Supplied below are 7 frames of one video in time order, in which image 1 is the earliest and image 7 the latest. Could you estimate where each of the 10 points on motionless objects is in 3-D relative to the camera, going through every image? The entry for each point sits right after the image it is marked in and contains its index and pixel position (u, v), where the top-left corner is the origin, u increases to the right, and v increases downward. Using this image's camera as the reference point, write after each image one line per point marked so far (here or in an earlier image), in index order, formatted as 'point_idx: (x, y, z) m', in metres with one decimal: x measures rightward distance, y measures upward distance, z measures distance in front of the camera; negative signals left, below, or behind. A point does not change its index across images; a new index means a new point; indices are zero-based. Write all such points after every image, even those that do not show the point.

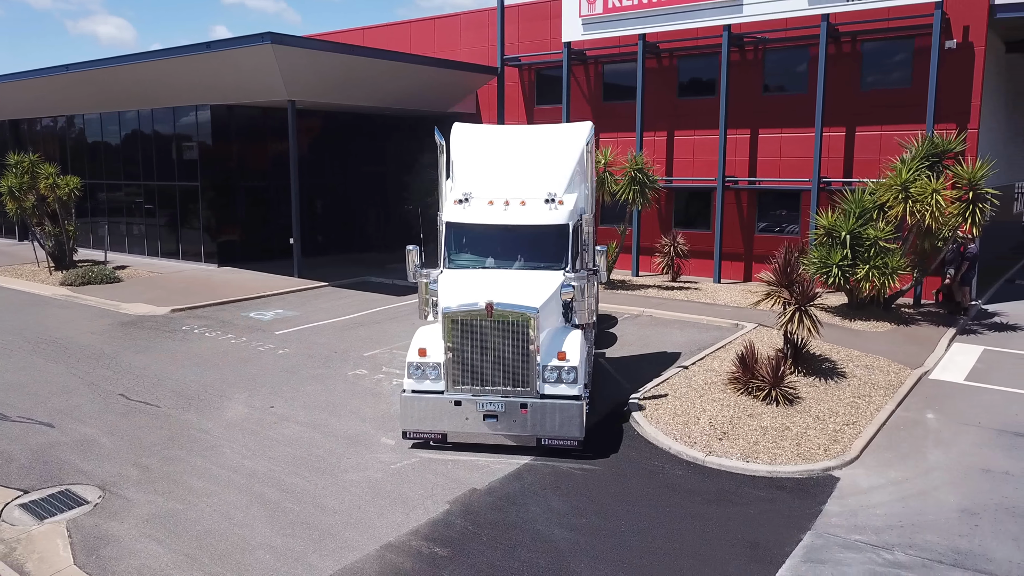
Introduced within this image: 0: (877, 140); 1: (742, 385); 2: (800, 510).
0: (+8.1, +3.3, +18.0) m
1: (+3.3, -1.4, +11.7) m
2: (+3.1, -2.4, +8.8) m
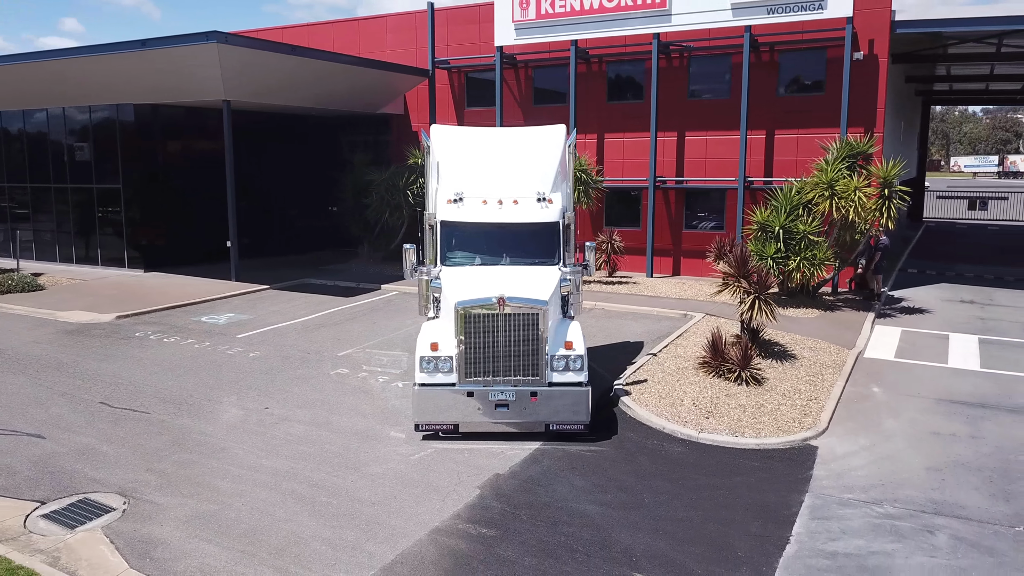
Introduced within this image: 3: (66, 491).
0: (+6.8, +3.5, +19.6) m
1: (+3.1, -1.2, +12.7) m
2: (+3.4, -2.2, +9.8) m
3: (-4.8, -2.2, +8.9) m
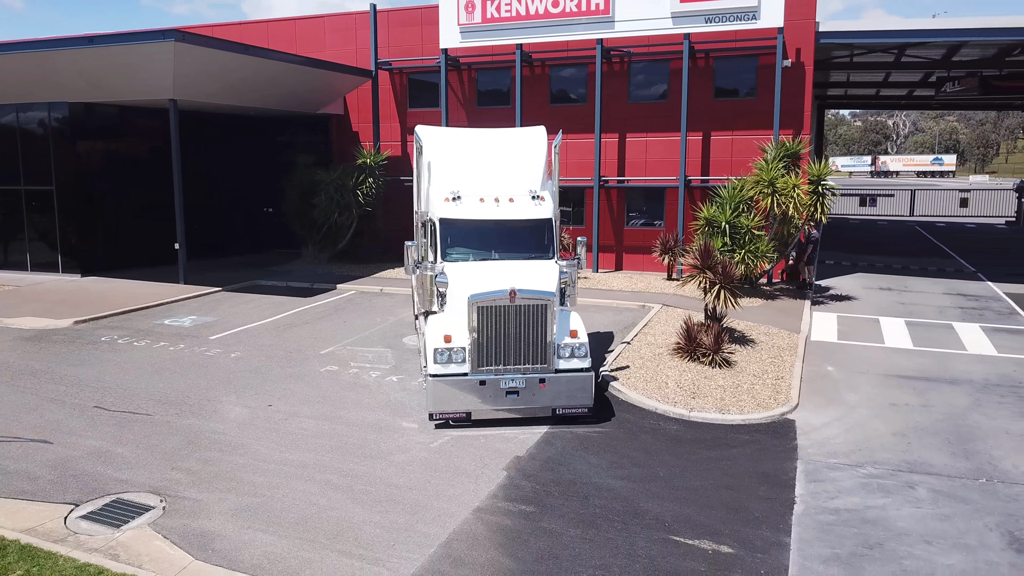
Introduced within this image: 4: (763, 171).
0: (+5.6, +3.7, +21.0) m
1: (+2.9, -1.1, +13.6) m
2: (+3.6, -2.1, +10.8) m
3: (-4.5, -2.2, +8.8) m
4: (+5.6, +2.6, +18.4) m
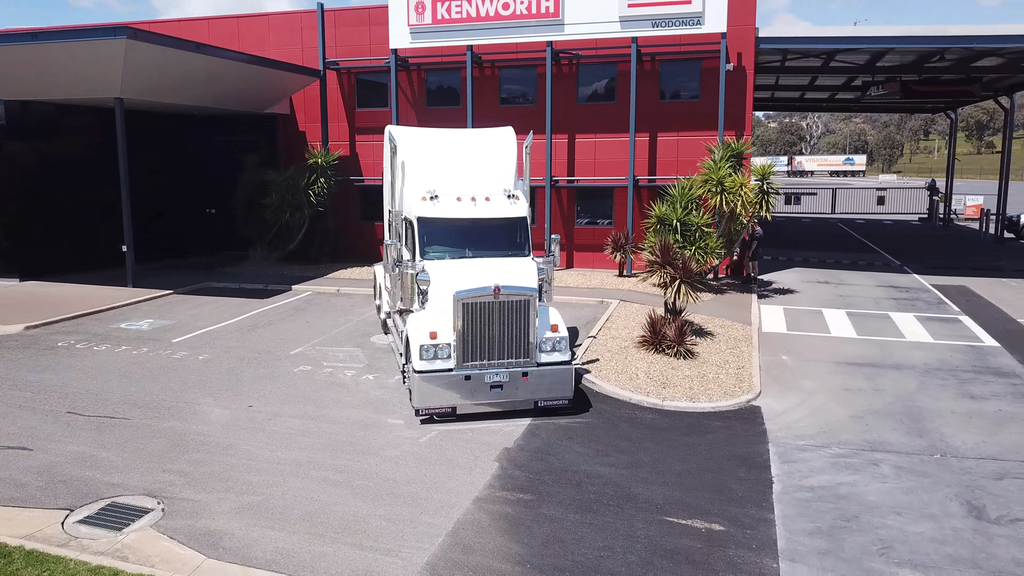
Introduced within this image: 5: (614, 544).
0: (+4.3, +3.8, +21.7) m
1: (+2.4, -1.0, +14.1) m
2: (+3.4, -2.0, +11.4) m
3: (-4.5, -2.2, +8.7) m
4: (+4.7, +2.7, +19.1) m
5: (+1.0, -2.5, +8.1) m
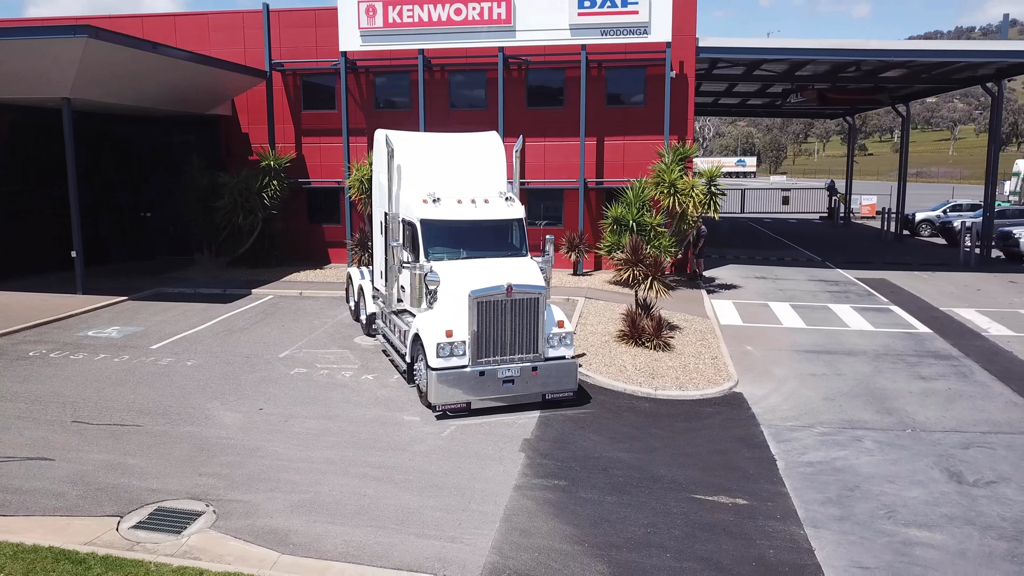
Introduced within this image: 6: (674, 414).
0: (+3.0, +3.9, +22.6) m
1: (+2.2, -0.9, +14.9) m
2: (+3.5, -1.9, +12.3) m
3: (-4.0, -2.3, +8.6) m
4: (+3.7, +2.8, +20.1) m
5: (+1.6, -2.5, +8.8) m
6: (+2.4, -1.9, +12.1) m
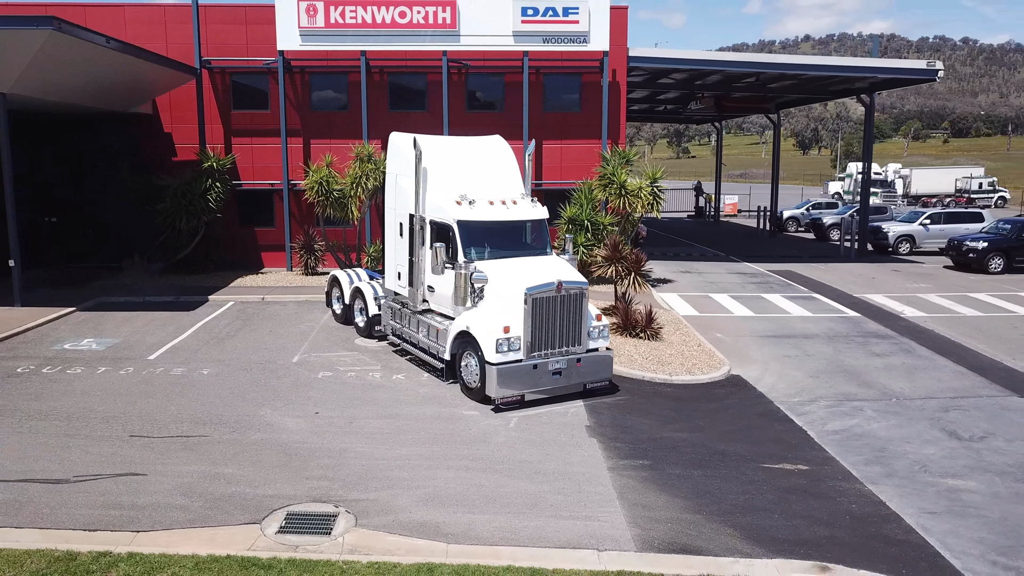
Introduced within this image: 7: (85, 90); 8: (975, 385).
0: (+1.4, +4.0, +23.6) m
1: (+2.2, -0.9, +15.9) m
2: (+4.0, -1.7, +13.6) m
3: (-2.6, -2.3, +8.5) m
4: (+2.5, +2.9, +21.3) m
5: (+2.8, -2.4, +9.8) m
6: (+3.0, -1.7, +13.2) m
7: (-10.1, +4.8, +19.3) m
8: (+8.1, -1.7, +14.2) m
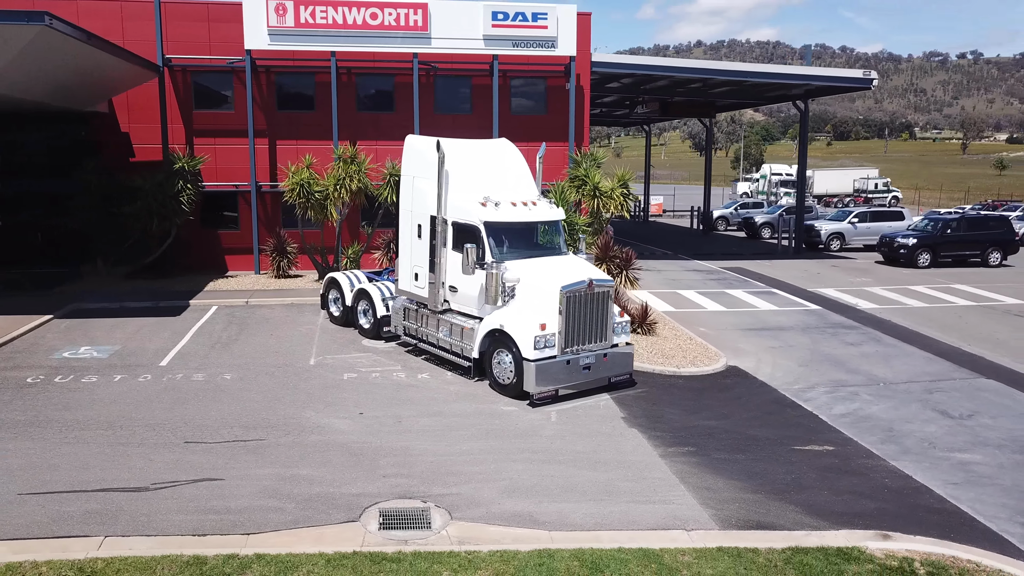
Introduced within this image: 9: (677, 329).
0: (+0.4, +4.0, +24.1) m
1: (+2.2, -0.8, +16.5) m
2: (+4.3, -1.7, +14.4) m
3: (-1.7, -2.3, +8.7) m
4: (+1.9, +3.0, +21.9) m
5: (+3.6, -2.3, +10.5) m
6: (+3.3, -1.7, +13.9) m
7: (-10.5, +4.7, +18.4) m
8: (+8.3, -1.5, +15.6) m
9: (+3.6, -0.9, +17.4) m
